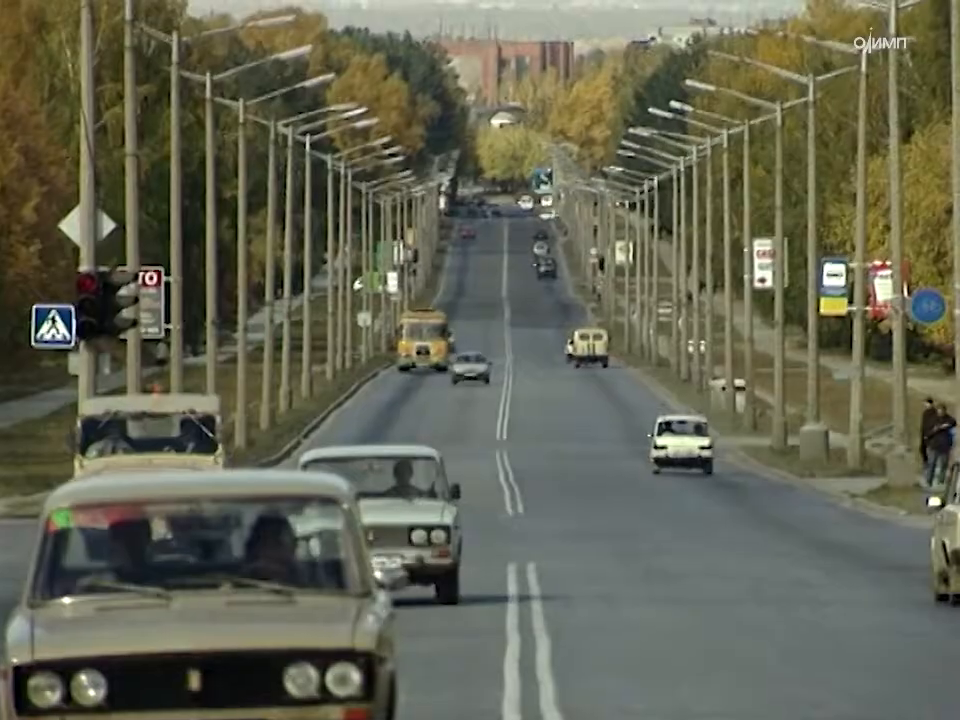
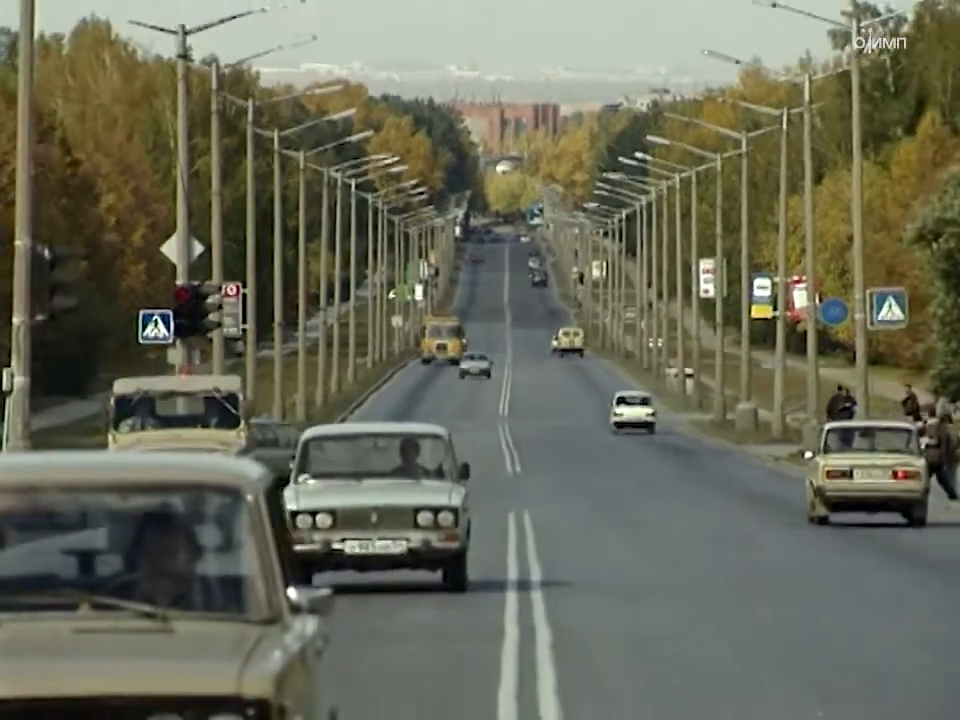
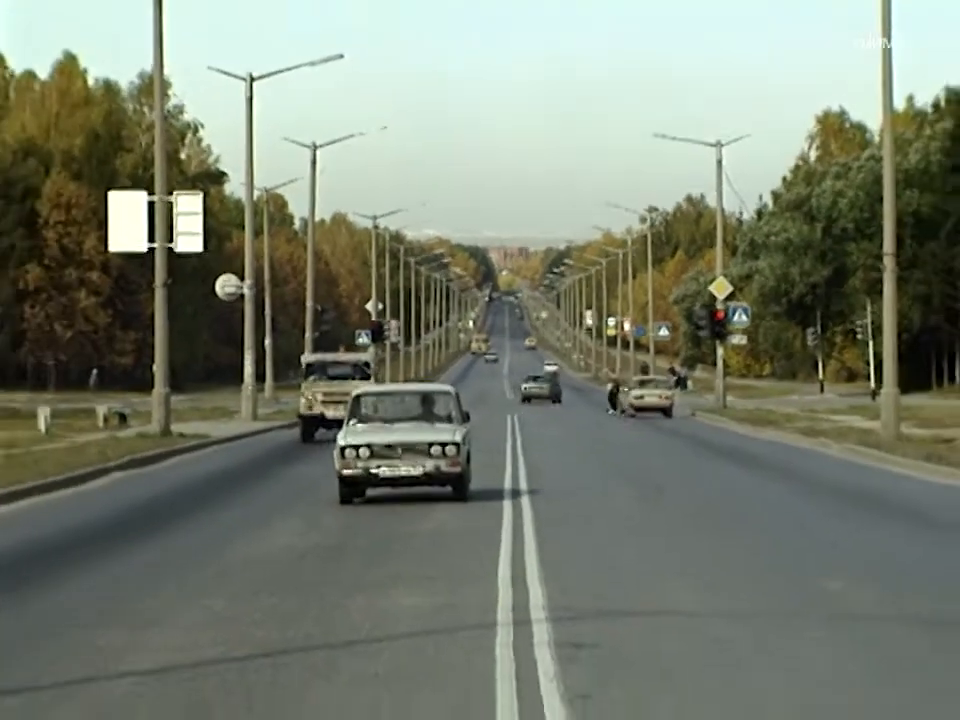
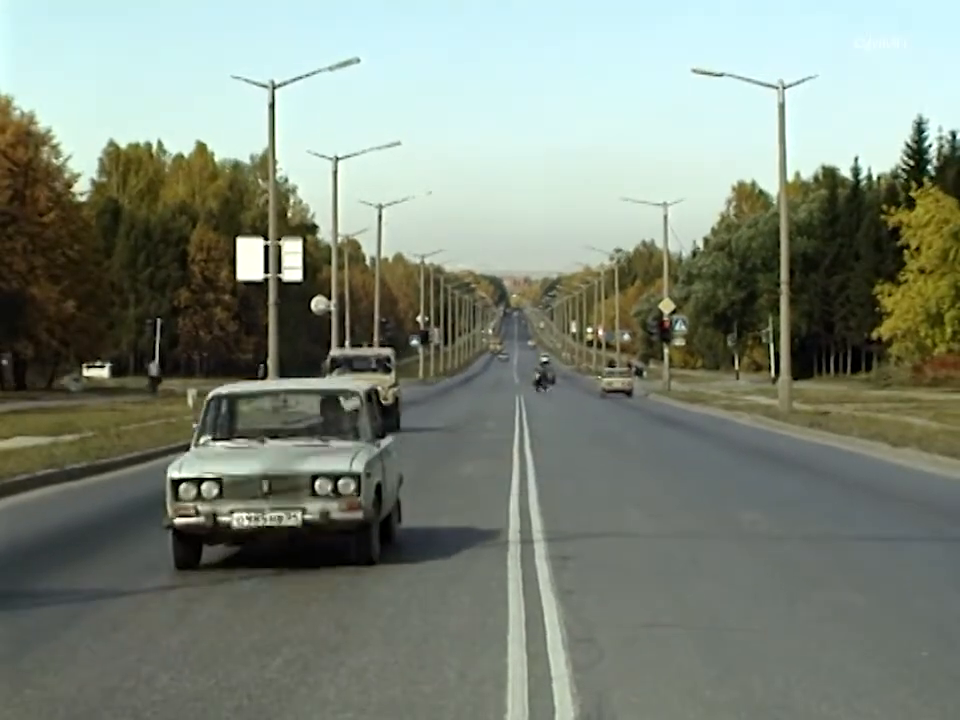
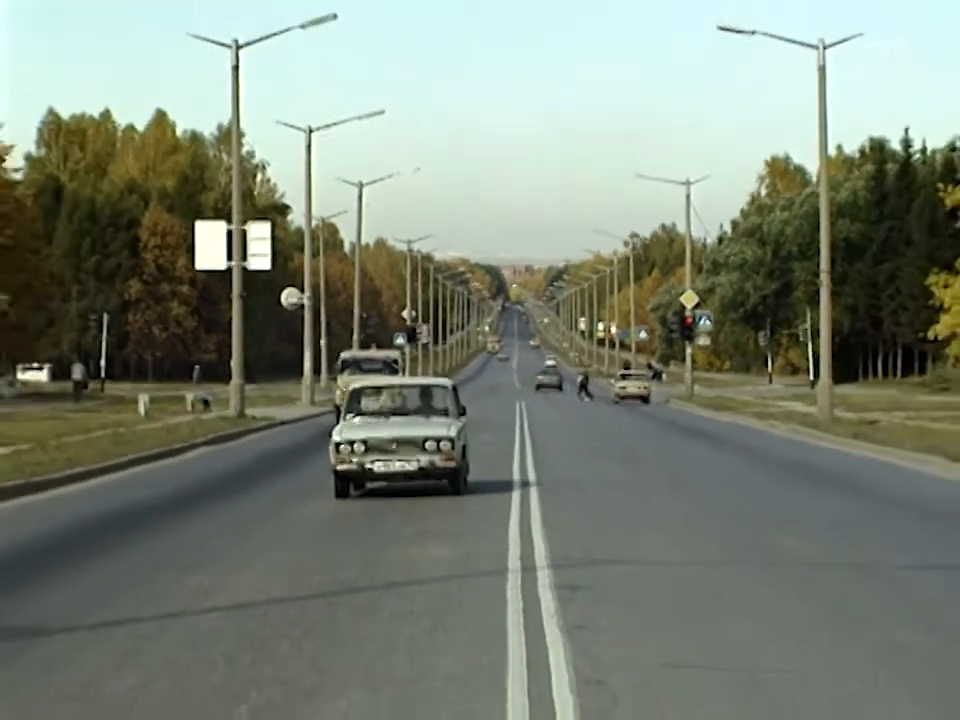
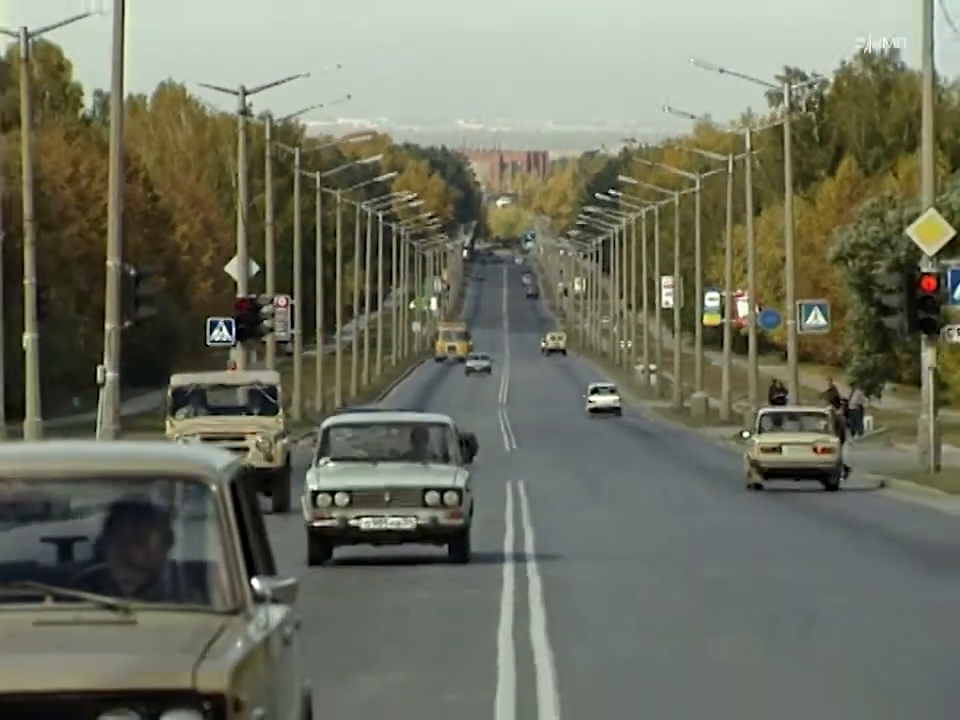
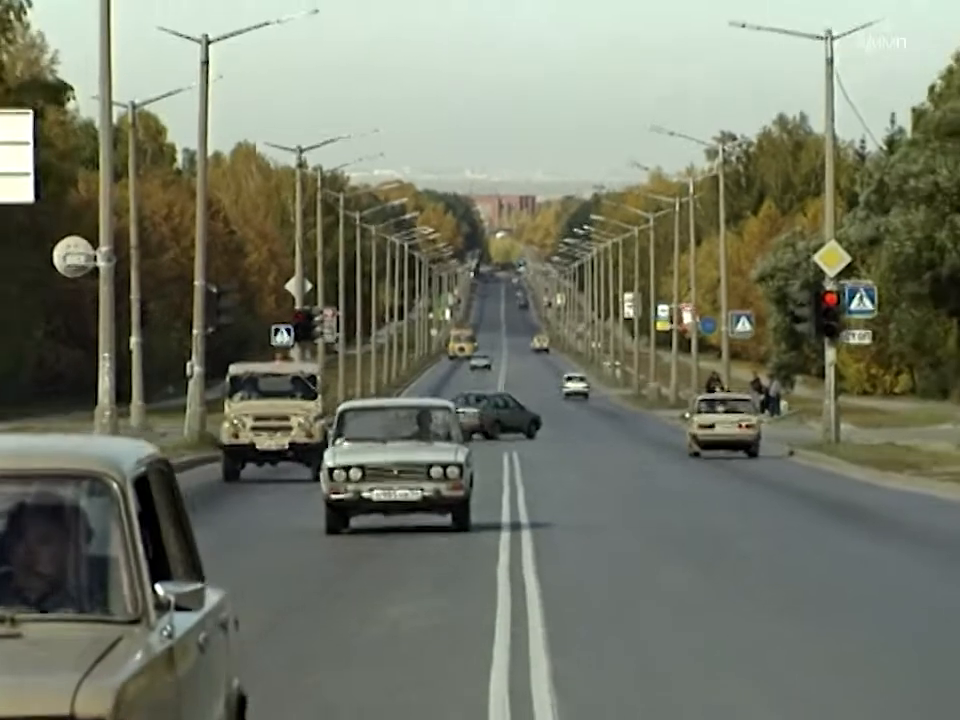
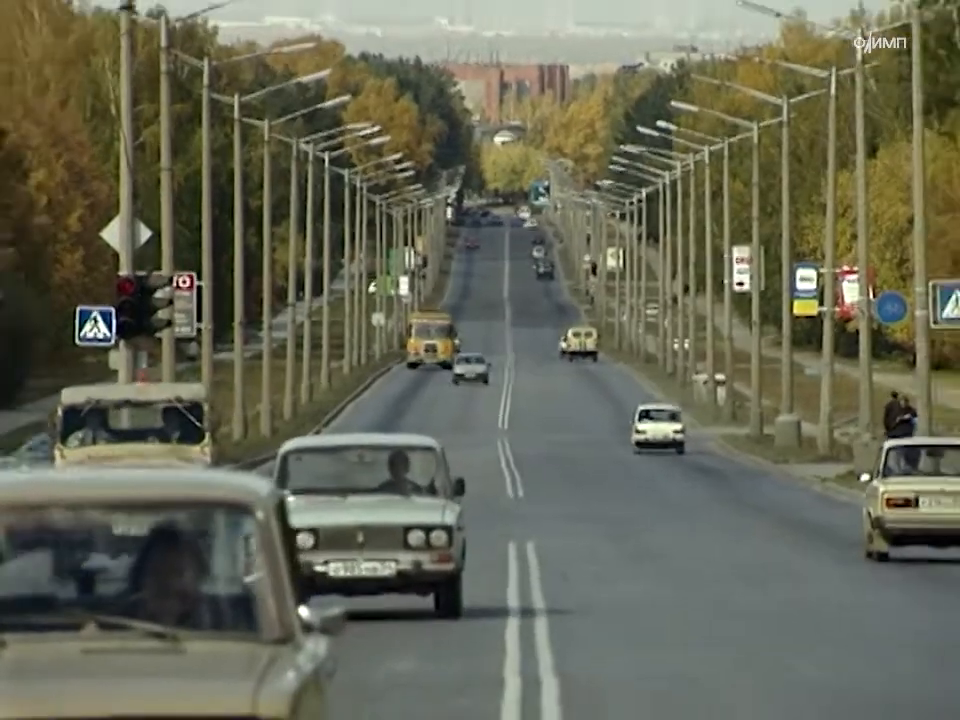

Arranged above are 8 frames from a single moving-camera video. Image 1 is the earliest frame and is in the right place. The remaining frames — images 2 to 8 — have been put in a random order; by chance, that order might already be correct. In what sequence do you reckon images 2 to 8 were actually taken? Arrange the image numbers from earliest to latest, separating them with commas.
8, 2, 6, 7, 3, 5, 4
